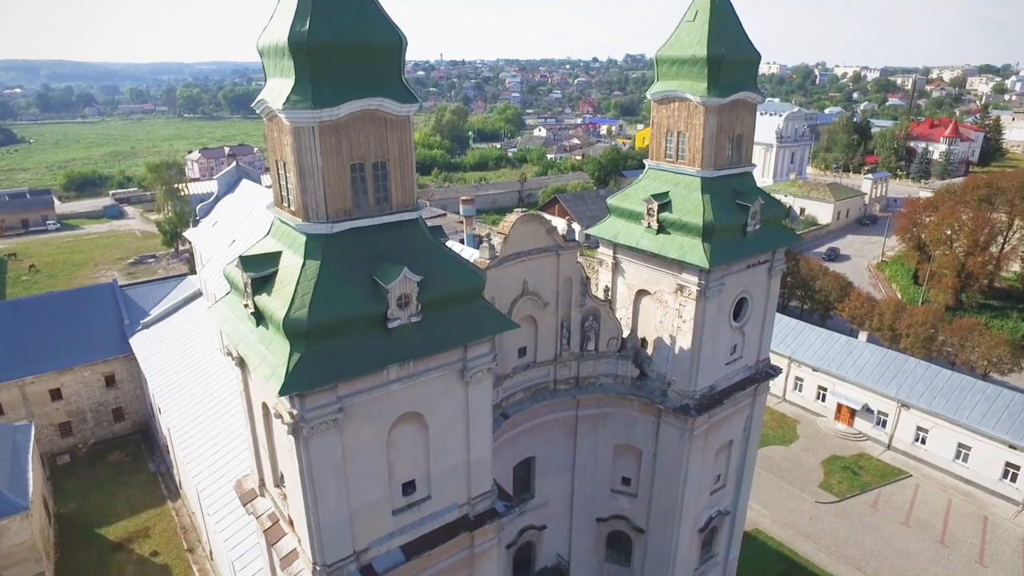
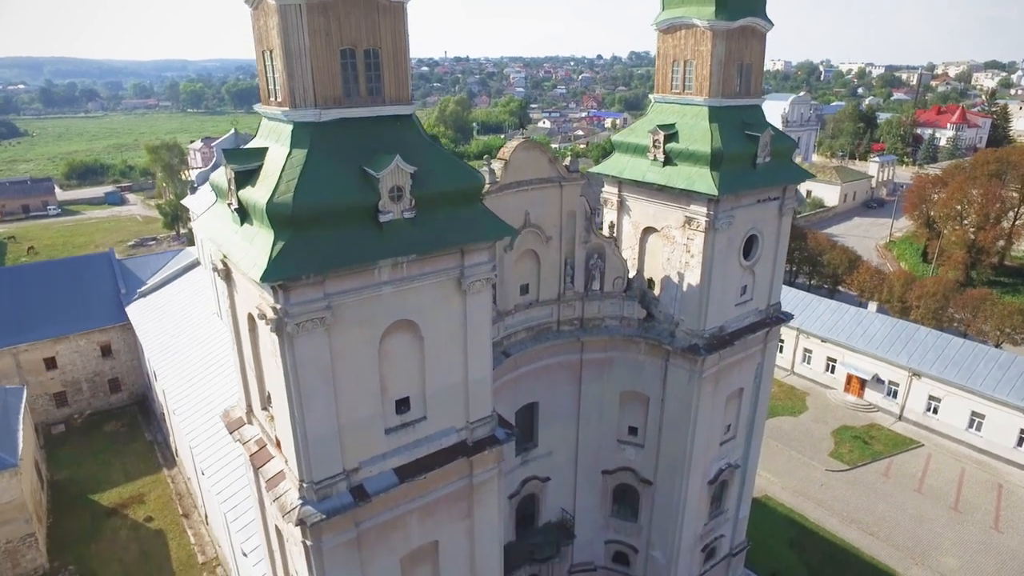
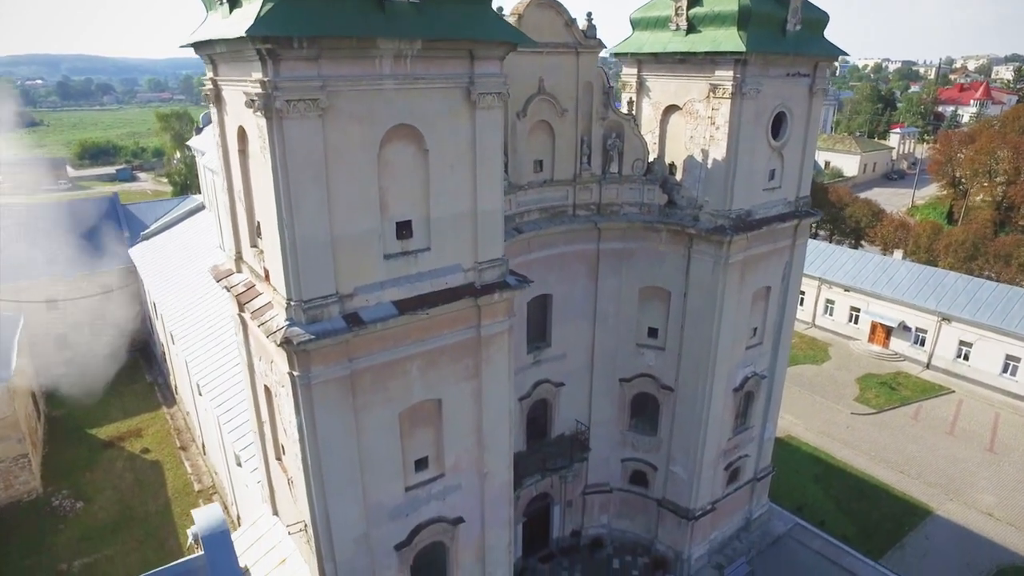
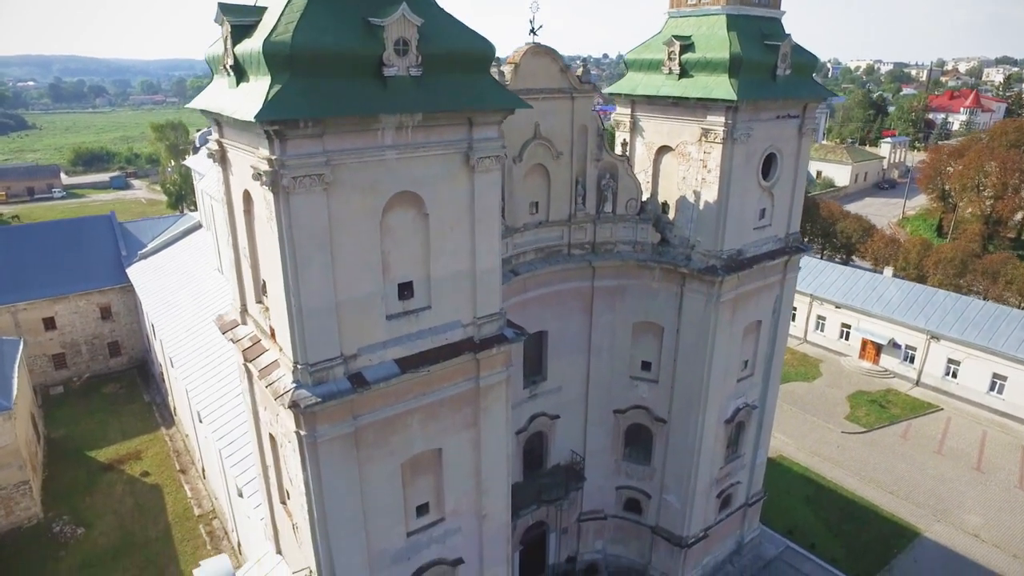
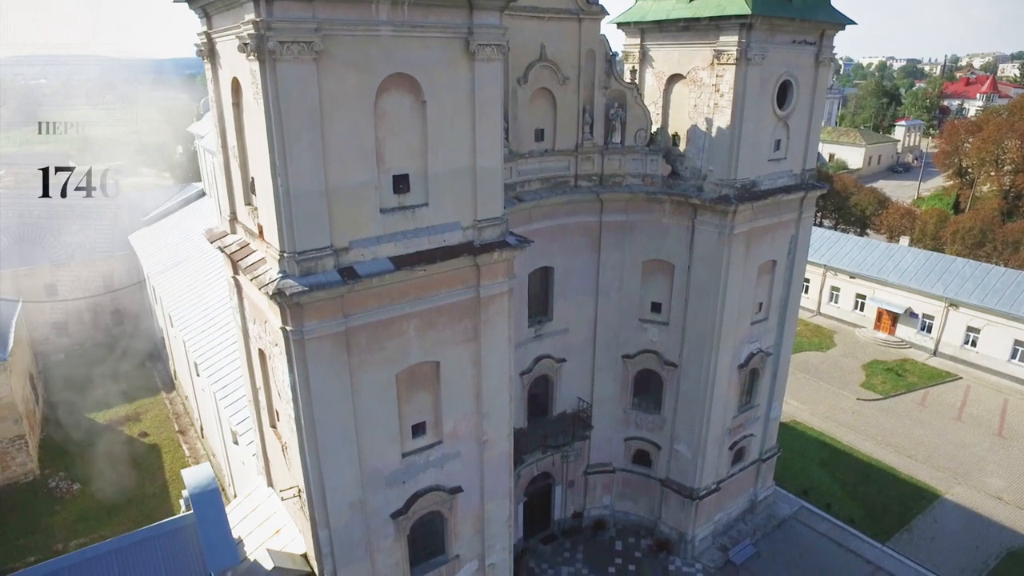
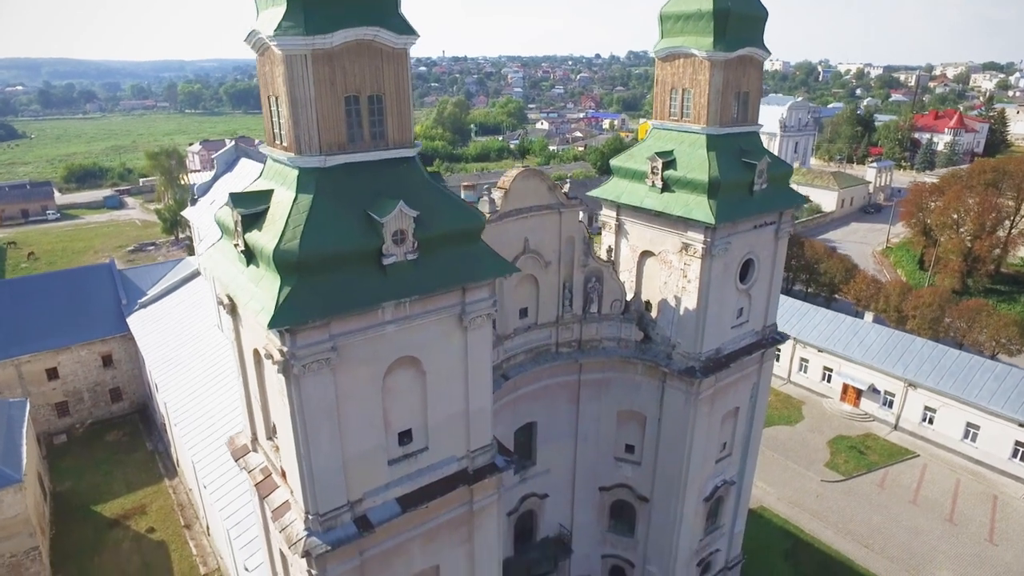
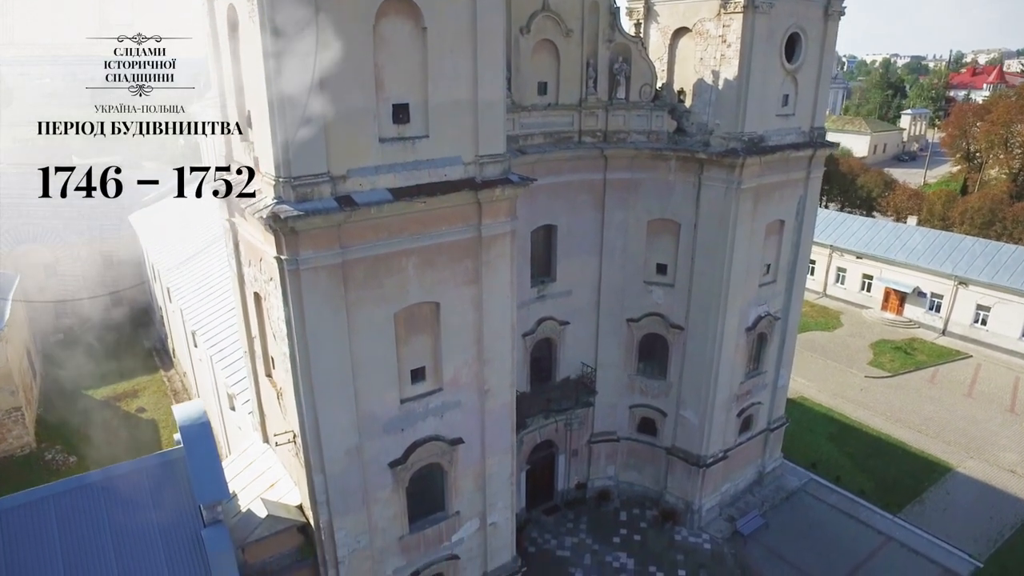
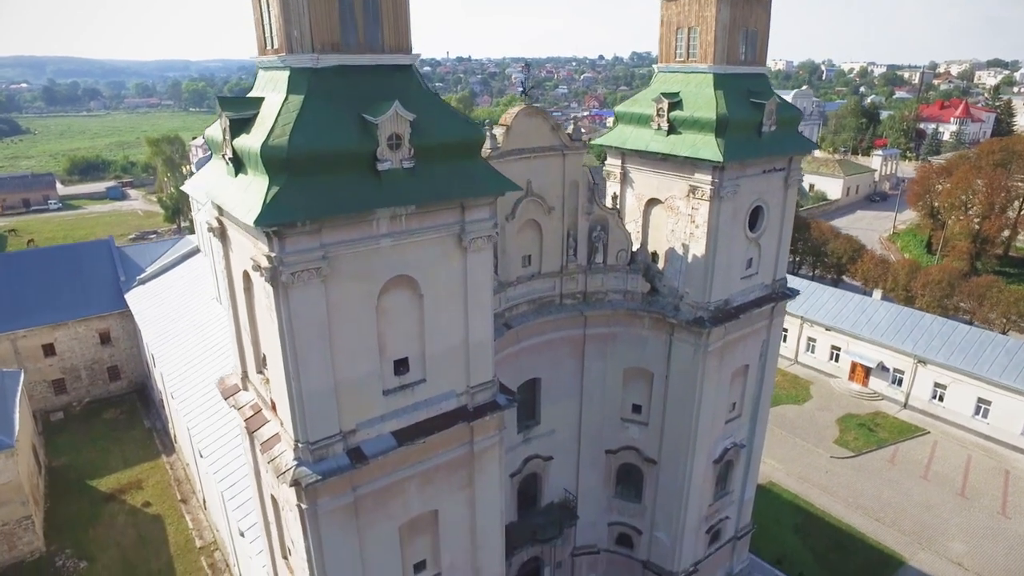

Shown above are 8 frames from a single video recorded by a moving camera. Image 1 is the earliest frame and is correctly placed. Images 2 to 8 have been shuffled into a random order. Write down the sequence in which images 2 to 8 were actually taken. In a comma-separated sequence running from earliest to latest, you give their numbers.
6, 2, 8, 4, 3, 5, 7
